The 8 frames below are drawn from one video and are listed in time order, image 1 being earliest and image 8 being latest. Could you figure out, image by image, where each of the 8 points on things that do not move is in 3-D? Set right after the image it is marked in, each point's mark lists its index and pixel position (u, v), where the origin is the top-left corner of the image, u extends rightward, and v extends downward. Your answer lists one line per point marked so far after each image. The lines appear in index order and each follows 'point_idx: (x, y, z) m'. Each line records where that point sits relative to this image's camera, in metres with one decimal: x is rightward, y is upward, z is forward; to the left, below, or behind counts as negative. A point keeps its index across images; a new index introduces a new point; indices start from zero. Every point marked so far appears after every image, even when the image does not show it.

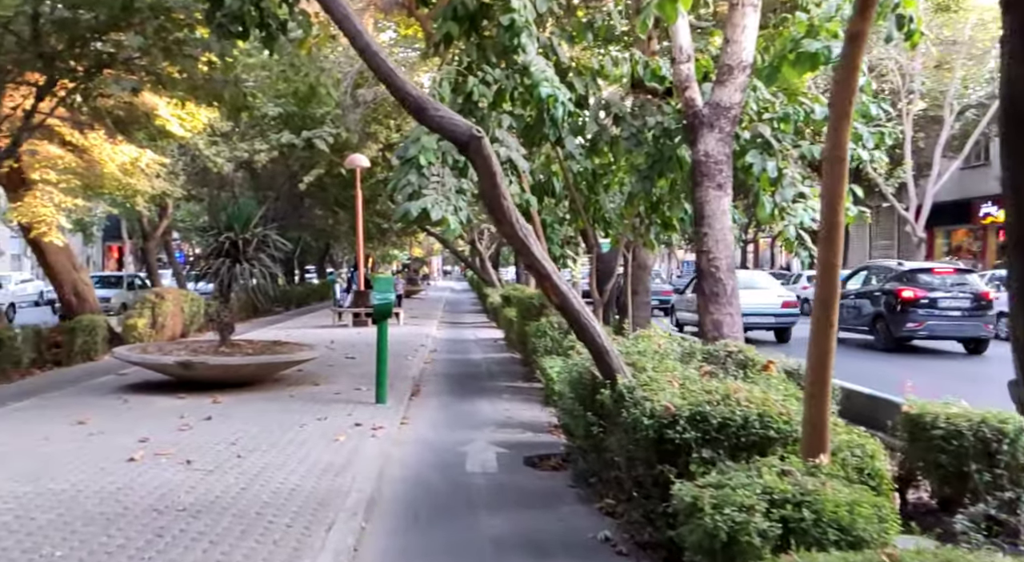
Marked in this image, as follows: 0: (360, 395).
0: (-1.7, -1.3, +9.3) m
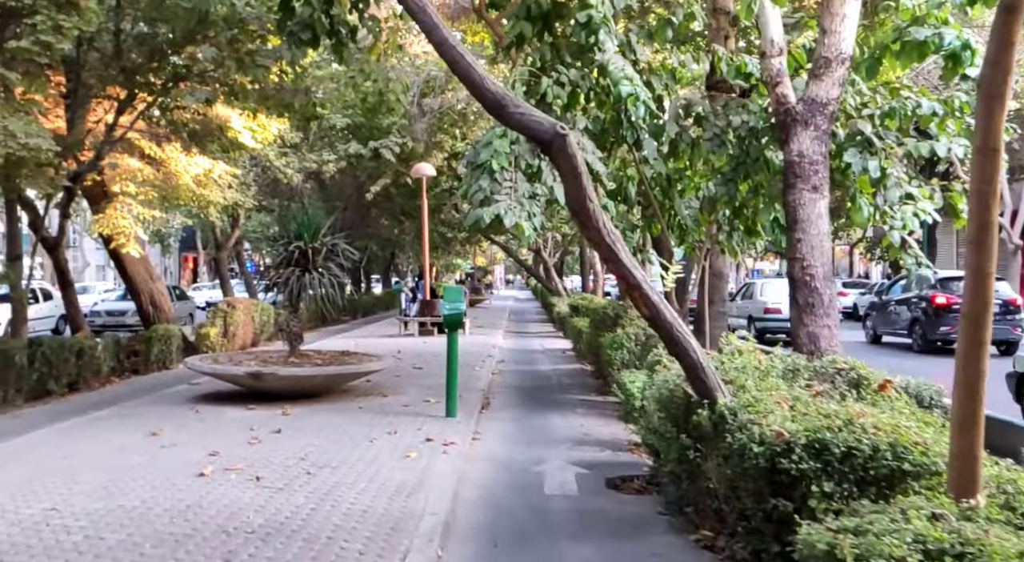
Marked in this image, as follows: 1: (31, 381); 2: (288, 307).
0: (-0.9, -1.4, +9.0) m
1: (-6.1, -1.3, +10.6) m
2: (-2.8, -0.3, +10.4) m
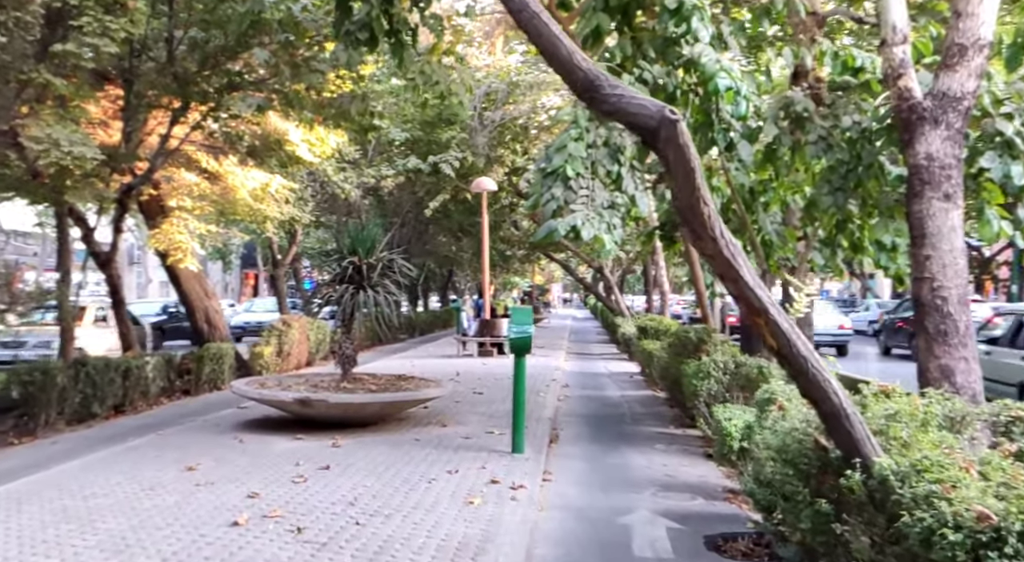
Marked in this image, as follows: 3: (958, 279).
0: (-0.2, -1.6, +8.1) m
1: (-5.3, -1.5, +10.1) m
2: (-1.9, -0.6, +9.7) m
3: (+3.1, 0.0, +5.7) m
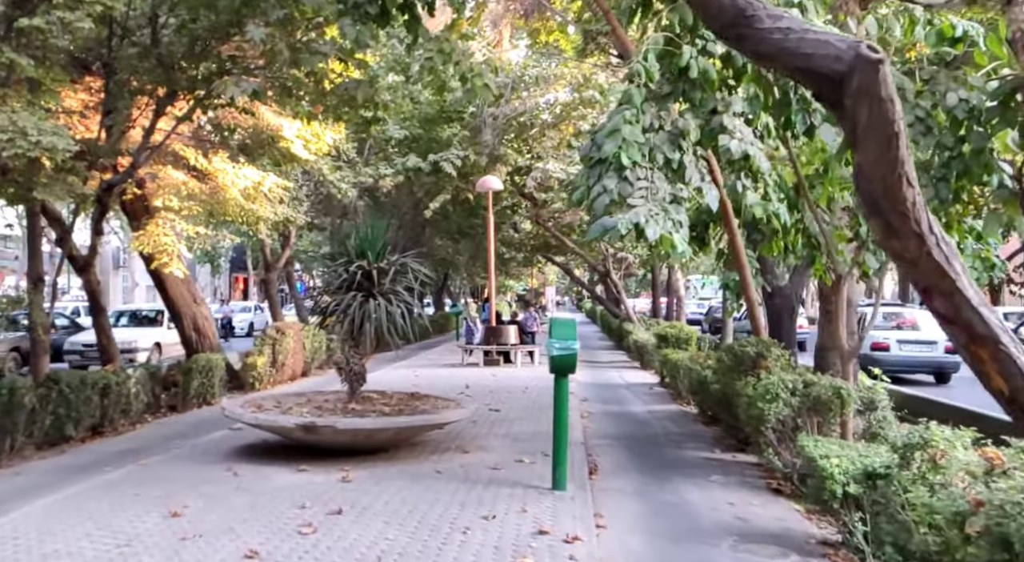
0: (+0.1, -1.6, +7.1) m
1: (-5.0, -1.5, +9.0) m
2: (-1.7, -0.6, +8.6) m
3: (+3.4, 0.0, +4.7) m
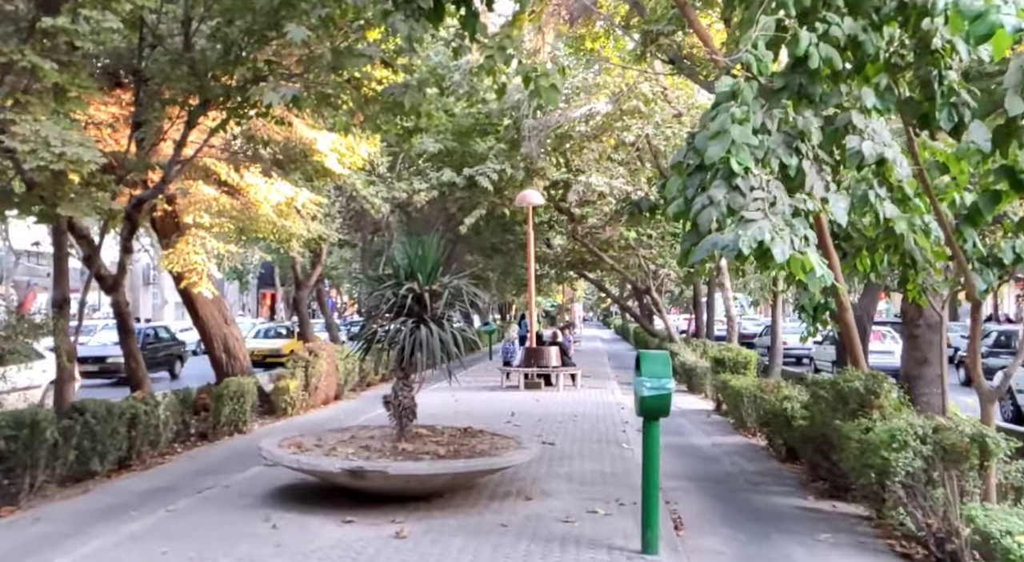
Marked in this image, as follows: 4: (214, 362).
0: (+0.7, -1.8, +6.1) m
1: (-4.4, -1.8, +8.2) m
2: (-1.1, -0.8, +7.7) m
3: (+3.9, -0.2, +3.7) m
4: (-5.1, -1.4, +14.3) m
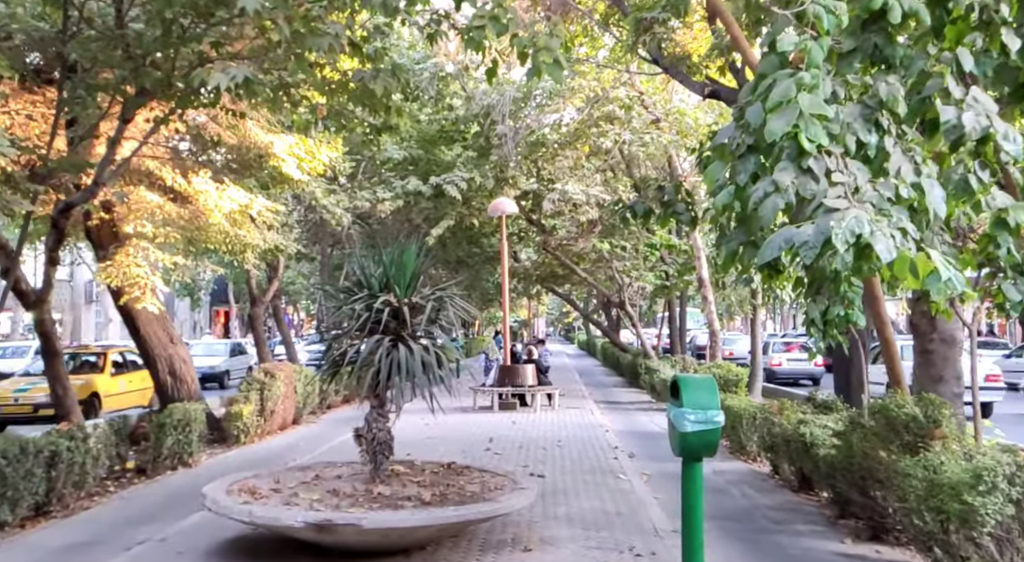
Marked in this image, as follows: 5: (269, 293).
0: (+0.7, -1.9, +5.0) m
1: (-4.5, -1.9, +6.8) m
2: (-1.1, -0.9, +6.6) m
3: (+4.0, -0.2, +2.8) m
4: (-5.5, -1.6, +13.0) m
5: (-5.6, -0.3, +19.2) m
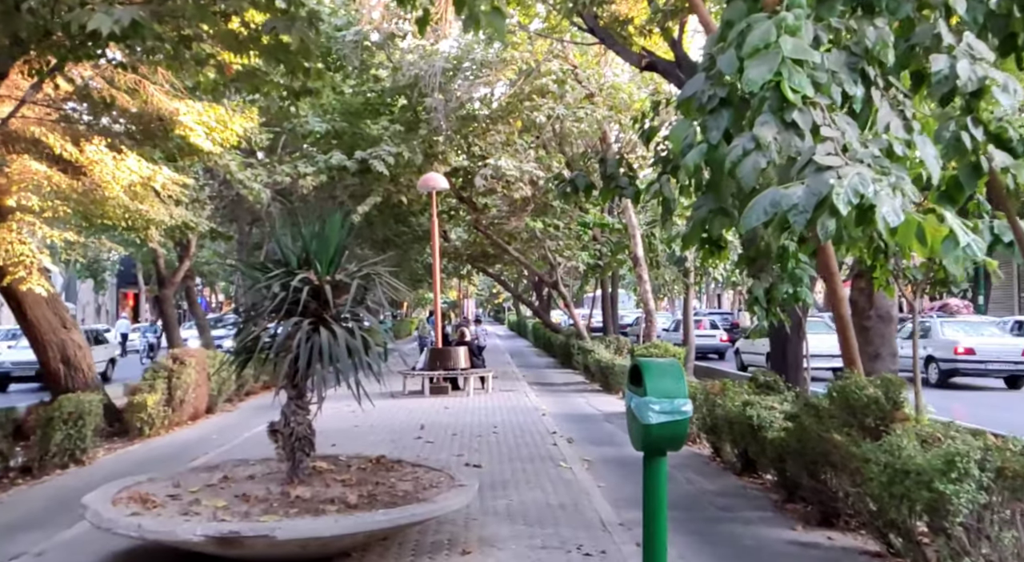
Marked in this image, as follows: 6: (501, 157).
0: (+0.4, -1.7, +4.5) m
1: (-4.9, -1.7, +5.9) m
2: (-1.6, -0.8, +5.9) m
3: (+3.9, -0.1, +2.6) m
4: (-6.5, -1.3, +11.9) m
5: (-7.1, +0.2, +18.1) m
6: (-0.3, +2.9, +19.5) m
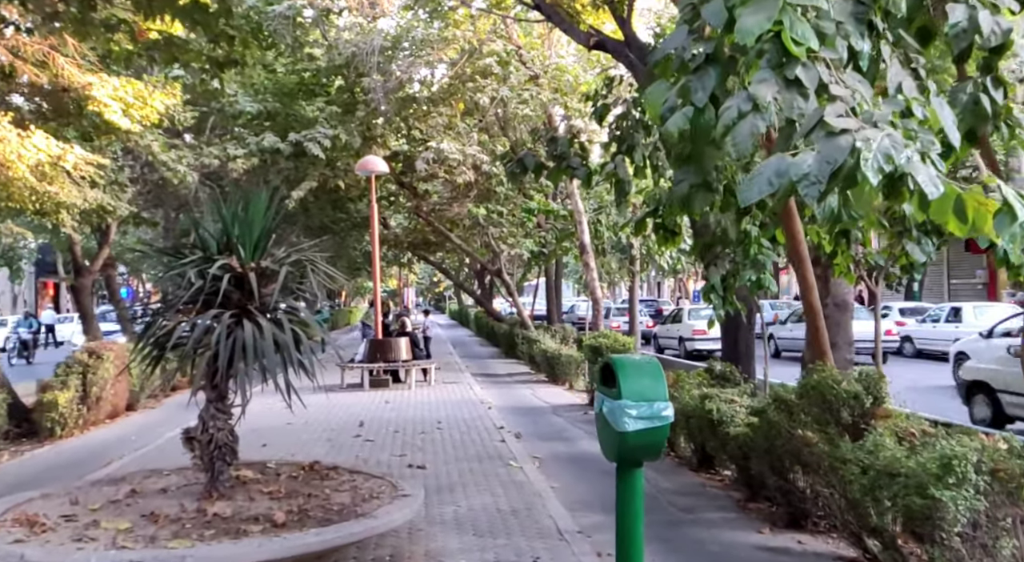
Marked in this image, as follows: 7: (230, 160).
0: (+0.2, -1.7, +4.0) m
1: (-5.2, -1.7, +5.0) m
2: (-1.9, -0.7, +5.2) m
3: (+3.8, 0.0, +2.3) m
4: (-7.2, -1.2, +10.8) m
5: (-8.3, +0.4, +16.9) m
6: (-1.6, +3.1, +18.8) m
7: (-6.3, +2.7, +18.9) m
